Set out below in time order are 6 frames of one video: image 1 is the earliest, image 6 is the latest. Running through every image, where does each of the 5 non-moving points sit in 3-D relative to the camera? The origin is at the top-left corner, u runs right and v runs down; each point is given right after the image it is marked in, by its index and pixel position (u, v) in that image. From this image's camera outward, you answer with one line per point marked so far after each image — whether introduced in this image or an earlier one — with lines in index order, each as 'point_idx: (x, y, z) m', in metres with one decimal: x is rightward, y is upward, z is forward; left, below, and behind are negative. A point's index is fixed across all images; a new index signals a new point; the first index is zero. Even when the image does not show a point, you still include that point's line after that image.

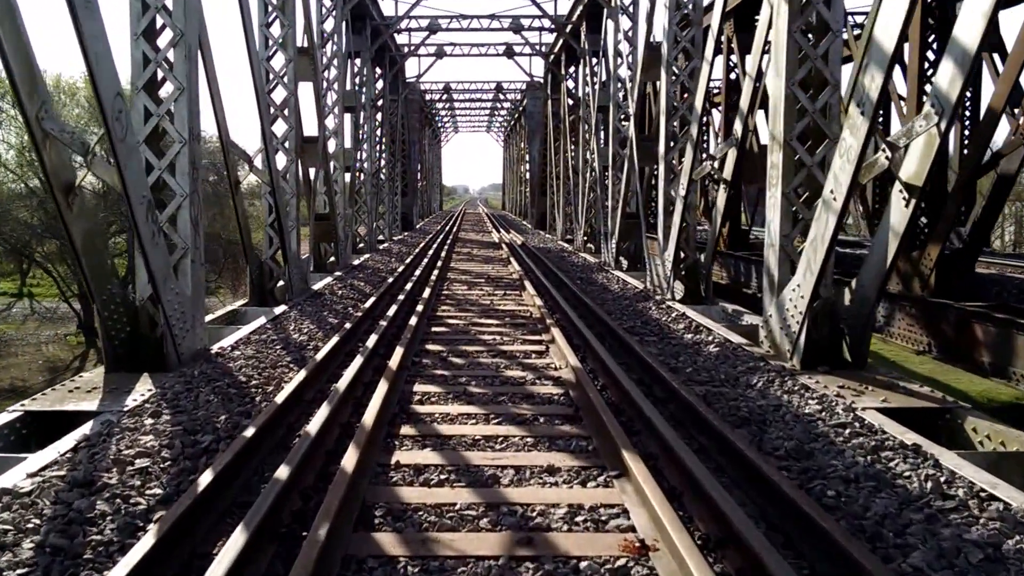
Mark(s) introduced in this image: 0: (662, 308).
0: (+1.5, -0.2, +10.4) m
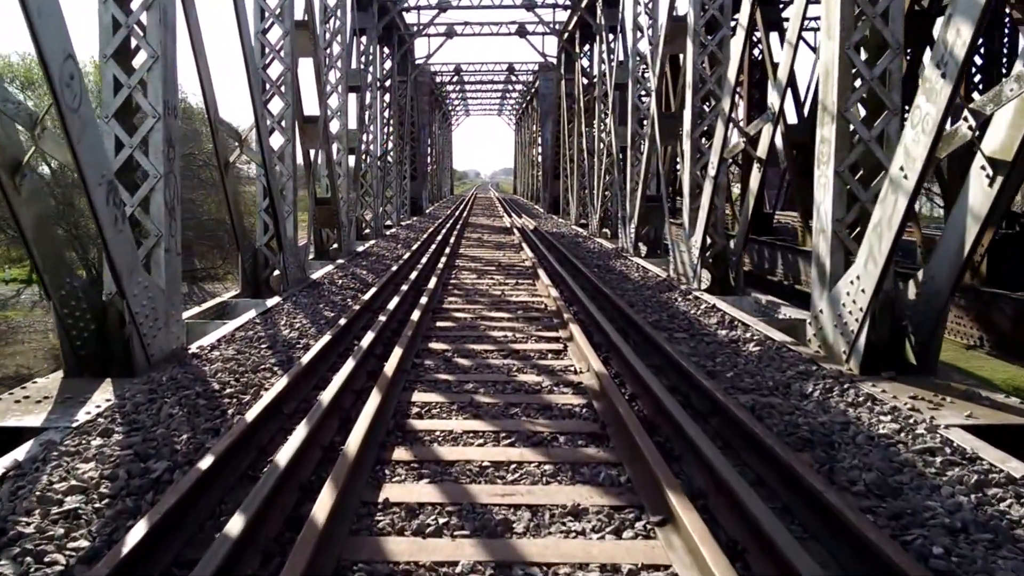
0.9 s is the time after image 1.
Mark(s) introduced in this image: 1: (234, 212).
0: (+1.6, -0.1, +9.5) m
1: (-2.5, +0.7, +9.3) m
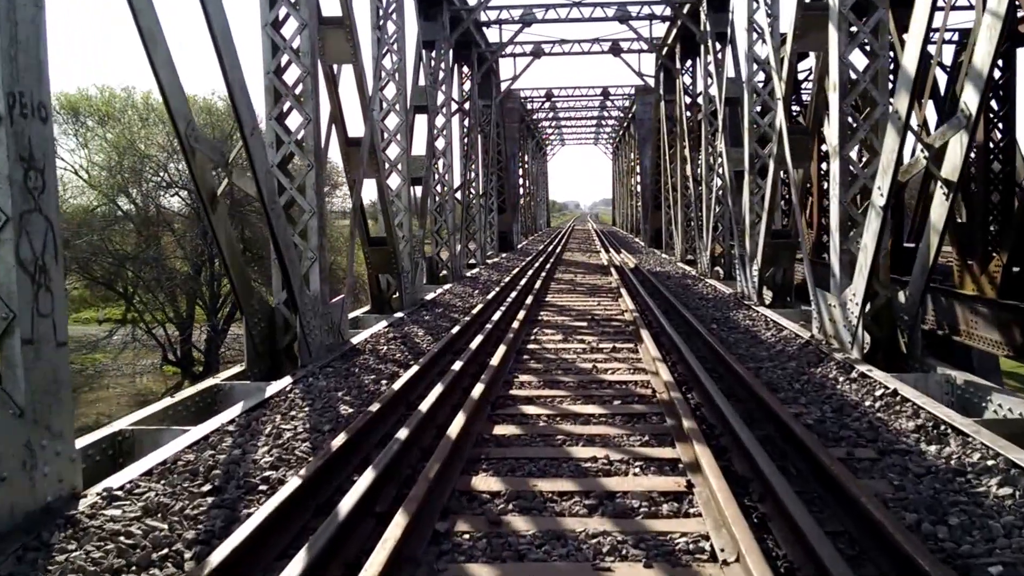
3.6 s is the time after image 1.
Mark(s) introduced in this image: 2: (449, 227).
0: (+2.3, -0.6, +6.8) m
1: (-1.9, +0.2, +7.0) m
2: (-1.0, +1.0, +16.3) m
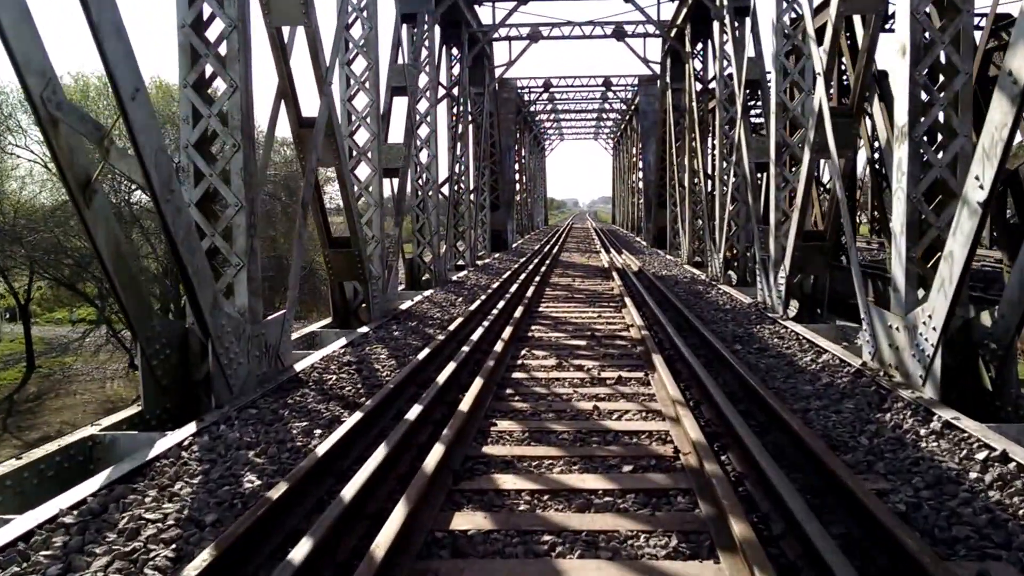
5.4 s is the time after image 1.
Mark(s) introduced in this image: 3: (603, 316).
0: (+2.1, -0.7, +5.1) m
1: (-2.0, +0.1, +5.3) m
2: (-1.1, +0.9, +14.6) m
3: (+1.0, -0.3, +10.6) m
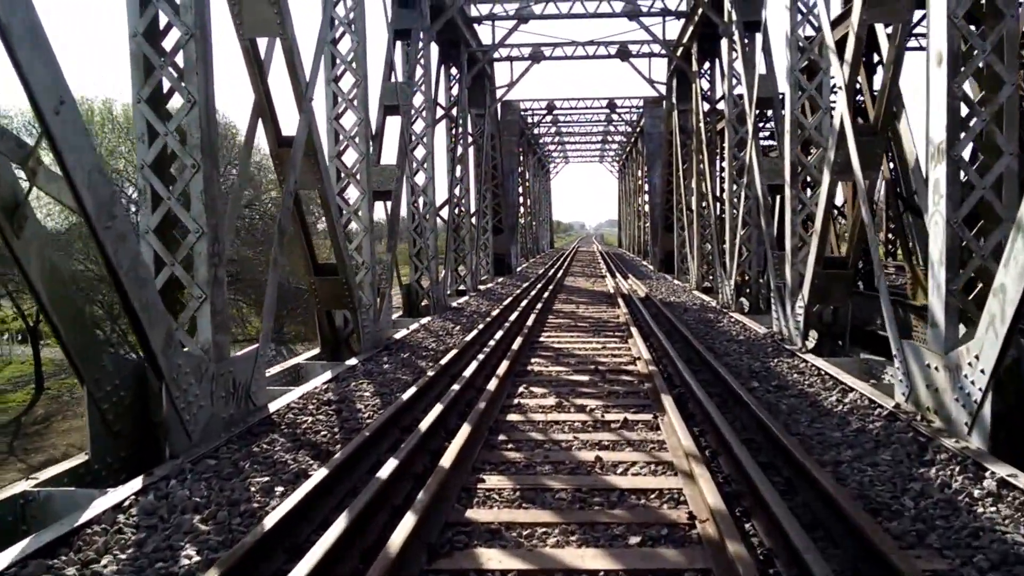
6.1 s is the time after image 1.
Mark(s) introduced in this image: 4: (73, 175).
0: (+2.1, -0.9, +4.5) m
1: (-2.0, -0.1, +4.7) m
2: (-1.1, +0.5, +14.0) m
3: (+1.0, -0.6, +10.0) m
4: (-1.9, +0.5, +4.5) m
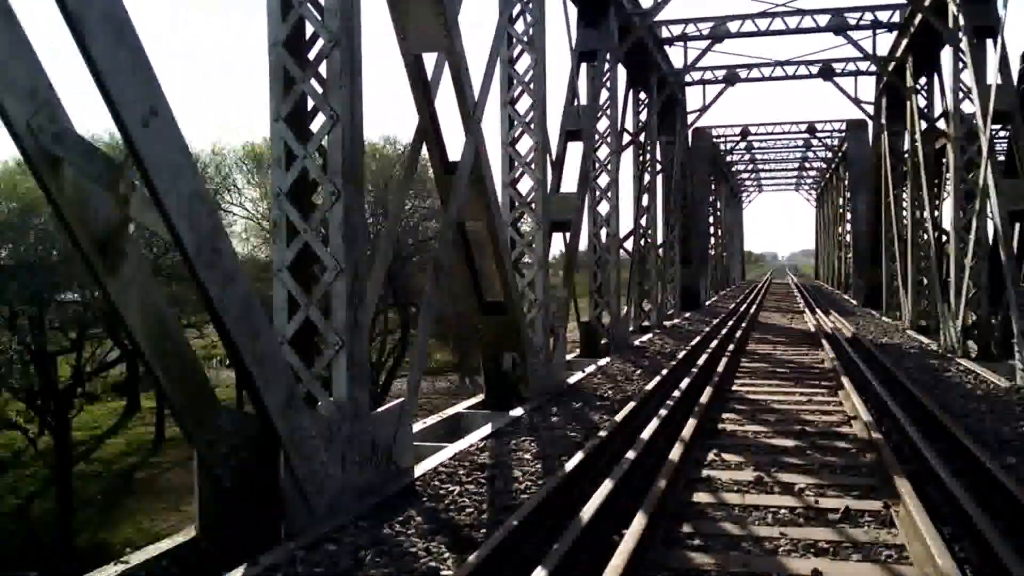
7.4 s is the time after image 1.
0: (+2.7, -1.1, +2.9) m
1: (-1.4, -0.3, +3.9) m
2: (+1.2, +0.1, +12.9) m
3: (+2.5, -0.9, +8.6) m
4: (-1.3, +0.3, +3.8) m
